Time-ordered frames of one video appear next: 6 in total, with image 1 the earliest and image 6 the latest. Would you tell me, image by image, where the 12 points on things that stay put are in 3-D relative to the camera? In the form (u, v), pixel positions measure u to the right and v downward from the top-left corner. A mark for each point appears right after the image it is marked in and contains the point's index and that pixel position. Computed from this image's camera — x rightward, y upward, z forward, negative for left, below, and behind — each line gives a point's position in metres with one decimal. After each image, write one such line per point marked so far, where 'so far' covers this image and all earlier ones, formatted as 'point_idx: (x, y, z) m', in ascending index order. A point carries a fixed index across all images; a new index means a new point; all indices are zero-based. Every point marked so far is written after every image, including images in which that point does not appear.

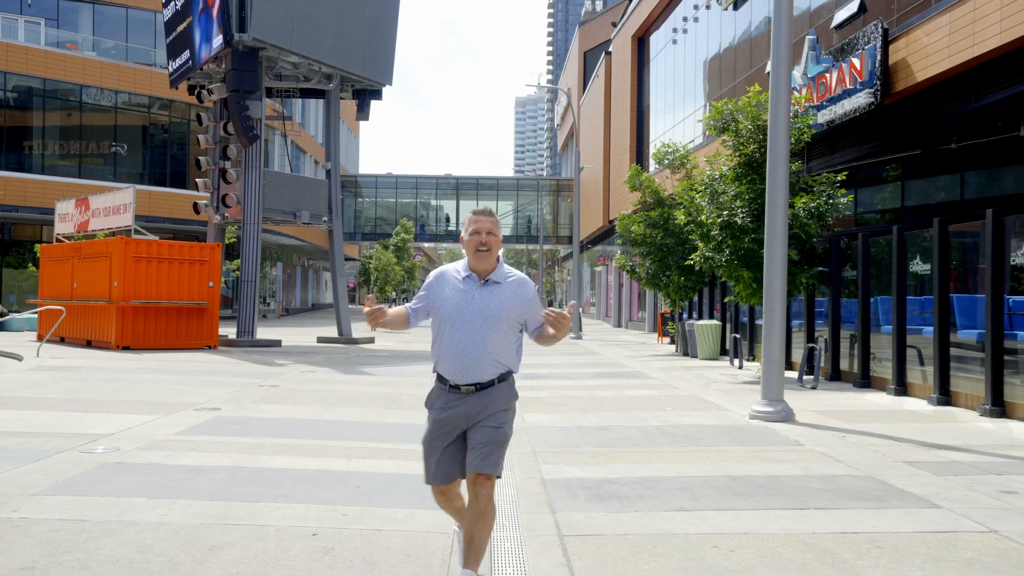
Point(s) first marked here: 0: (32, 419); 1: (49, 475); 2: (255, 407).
0: (-4.6, -1.3, +8.7) m
1: (-3.2, -1.3, +6.1) m
2: (-2.9, -1.4, +10.3) m
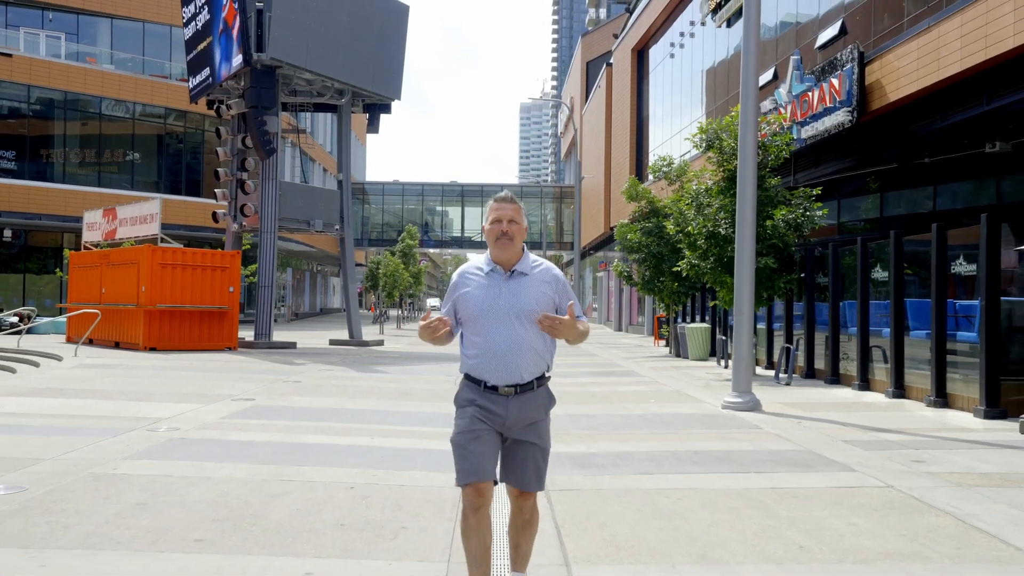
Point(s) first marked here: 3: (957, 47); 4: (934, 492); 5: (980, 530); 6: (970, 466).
0: (-4.6, -1.3, +10.0) m
1: (-3.2, -1.3, +7.4) m
2: (-2.9, -1.4, +11.6) m
3: (+7.6, +4.1, +15.1) m
4: (+2.9, -1.4, +6.0) m
5: (+2.7, -1.4, +5.1) m
6: (+3.6, -1.4, +7.0) m
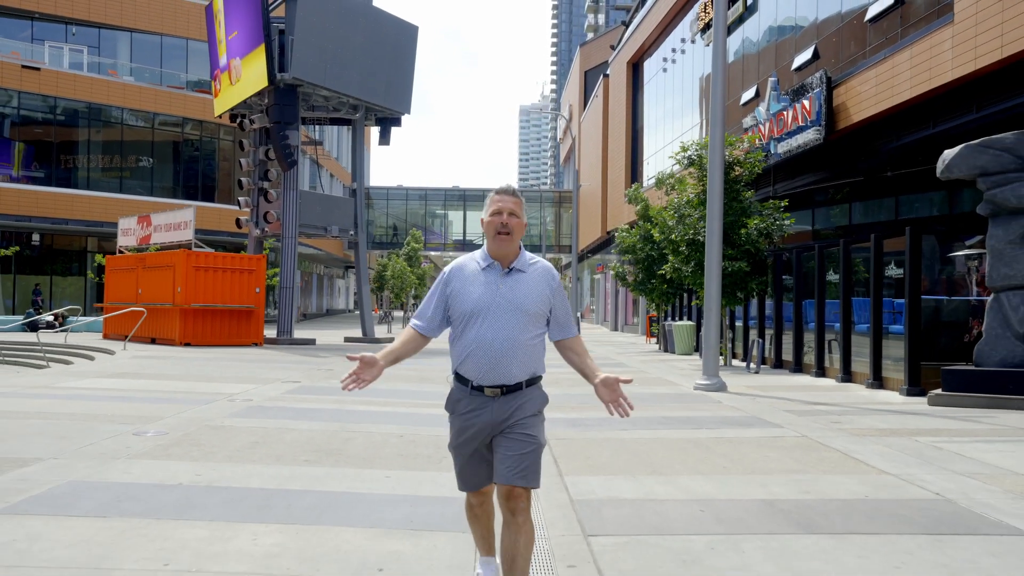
0: (-4.6, -1.3, +12.1) m
1: (-3.1, -1.3, +9.5) m
2: (-2.9, -1.4, +13.6) m
3: (+7.7, +4.1, +17.2) m
4: (+3.0, -1.4, +8.1) m
5: (+2.8, -1.4, +7.1) m
6: (+3.7, -1.4, +9.1) m
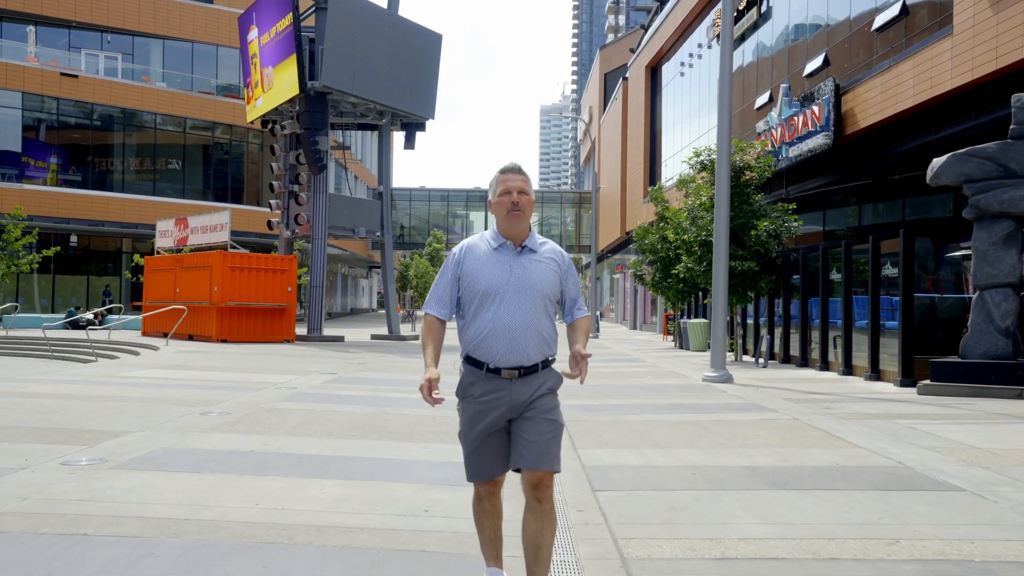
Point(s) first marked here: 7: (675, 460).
0: (-4.3, -1.3, +13.2) m
1: (-2.9, -1.3, +10.6) m
2: (-2.5, -1.4, +14.7) m
3: (+8.1, +4.1, +18.0) m
4: (+3.2, -1.4, +9.0) m
5: (+2.9, -1.3, +8.1) m
6: (+3.9, -1.4, +10.0) m
7: (+1.3, -1.3, +7.0) m
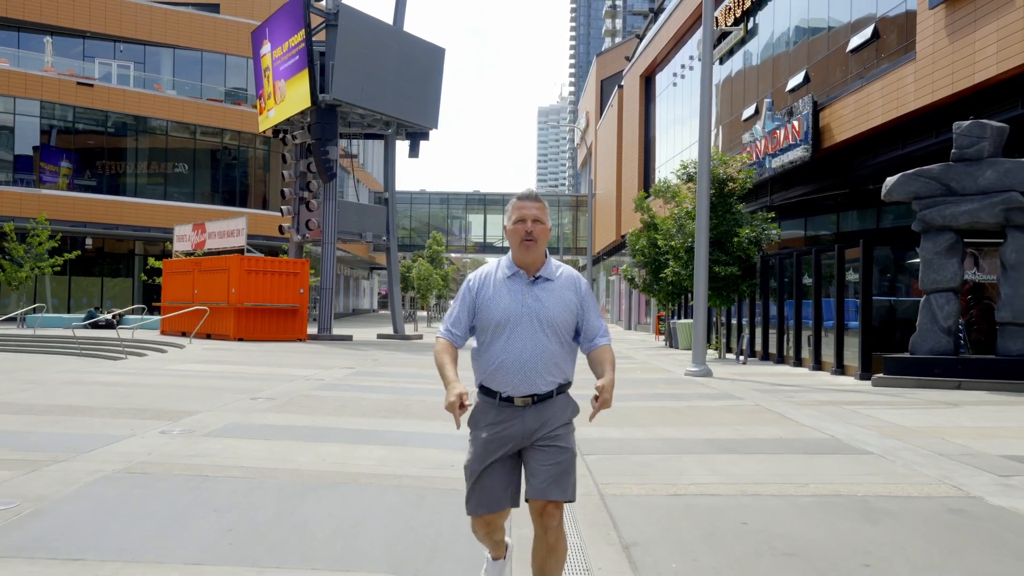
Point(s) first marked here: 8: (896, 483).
0: (-4.2, -1.3, +14.7) m
1: (-2.8, -1.3, +12.1) m
2: (-2.5, -1.5, +16.2) m
3: (+8.1, +4.1, +19.5) m
4: (+3.2, -1.4, +10.6) m
5: (+3.0, -1.4, +9.6) m
6: (+4.0, -1.4, +11.5) m
7: (+1.3, -1.4, +8.5) m
8: (+2.7, -1.3, +6.1) m
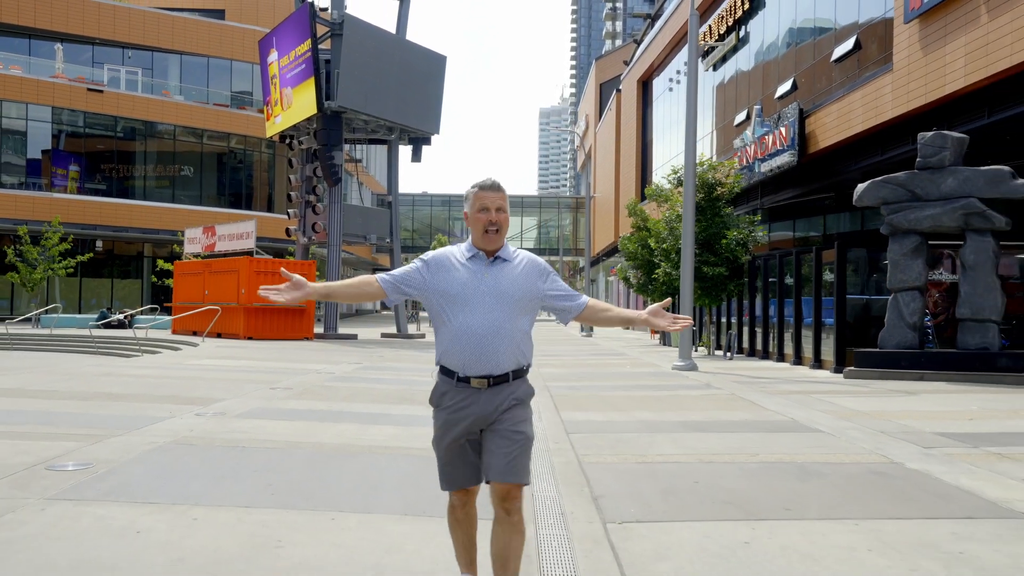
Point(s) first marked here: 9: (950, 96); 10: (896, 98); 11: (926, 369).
0: (-4.3, -1.3, +15.7) m
1: (-2.9, -1.3, +13.1) m
2: (-2.6, -1.5, +17.2) m
3: (+8.1, +4.1, +20.5) m
4: (+3.2, -1.4, +11.6) m
5: (+2.9, -1.4, +10.6) m
6: (+3.9, -1.4, +12.5) m
7: (+1.3, -1.4, +9.5) m
8: (+2.6, -1.3, +7.1) m
9: (+8.5, +3.7, +17.1) m
10: (+8.2, +4.0, +18.8) m
11: (+6.4, -1.3, +13.7) m
